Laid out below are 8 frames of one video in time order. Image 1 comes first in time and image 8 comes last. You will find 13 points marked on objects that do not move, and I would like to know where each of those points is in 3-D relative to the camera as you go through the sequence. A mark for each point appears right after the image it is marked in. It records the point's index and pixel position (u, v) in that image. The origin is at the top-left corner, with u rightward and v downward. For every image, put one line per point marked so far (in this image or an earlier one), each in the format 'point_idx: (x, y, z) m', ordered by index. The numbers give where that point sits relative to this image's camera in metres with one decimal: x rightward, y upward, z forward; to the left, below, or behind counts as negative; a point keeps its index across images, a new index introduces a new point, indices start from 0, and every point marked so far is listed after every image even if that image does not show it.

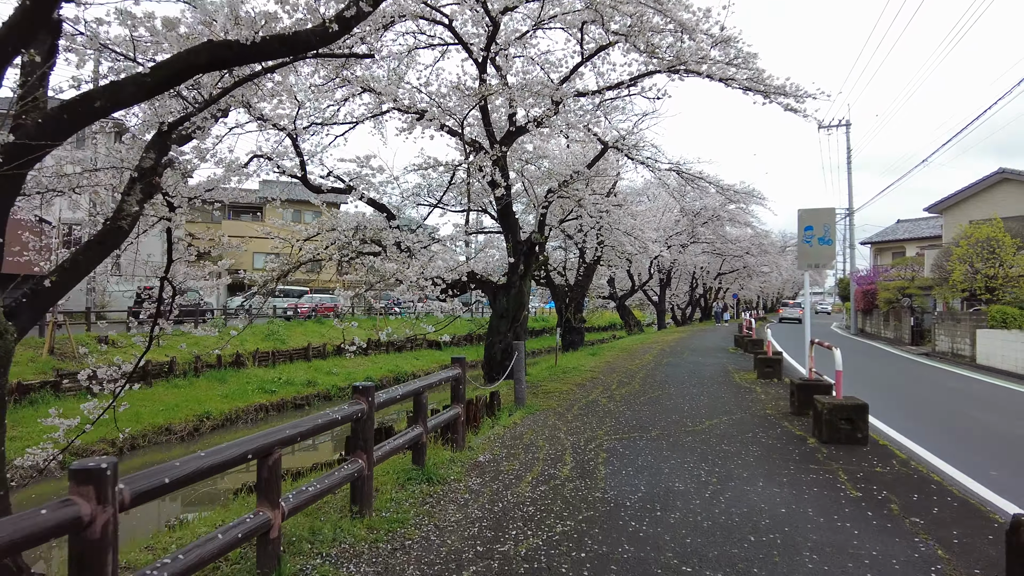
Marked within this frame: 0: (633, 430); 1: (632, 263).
0: (+0.9, -1.0, +4.7) m
1: (+3.2, +0.7, +17.4) m
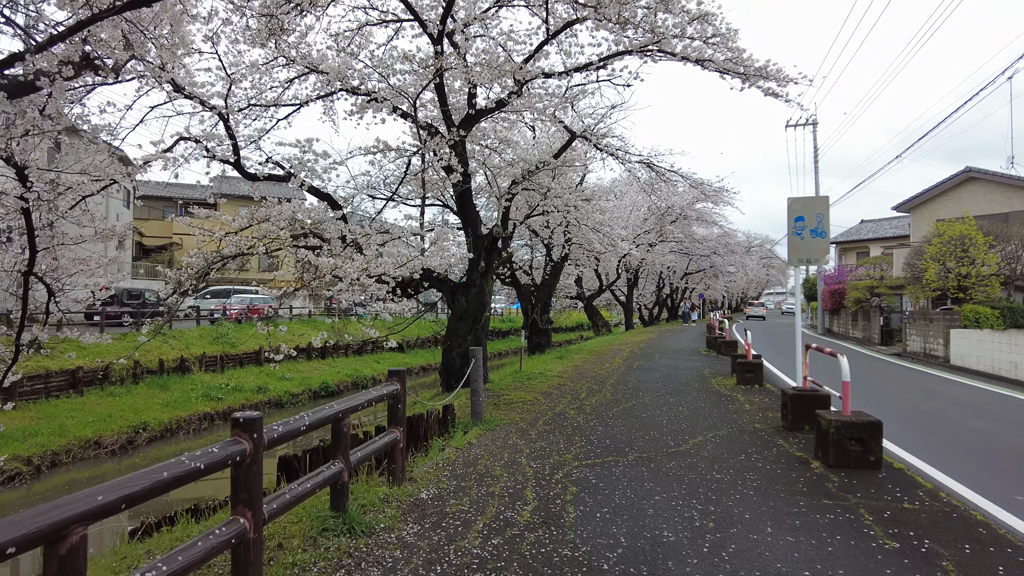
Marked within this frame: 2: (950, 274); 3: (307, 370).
0: (+0.6, -1.0, +4.0) m
1: (+2.3, +0.7, +16.8) m
2: (+9.1, +0.3, +13.6) m
3: (-5.4, -2.2, +17.5) m
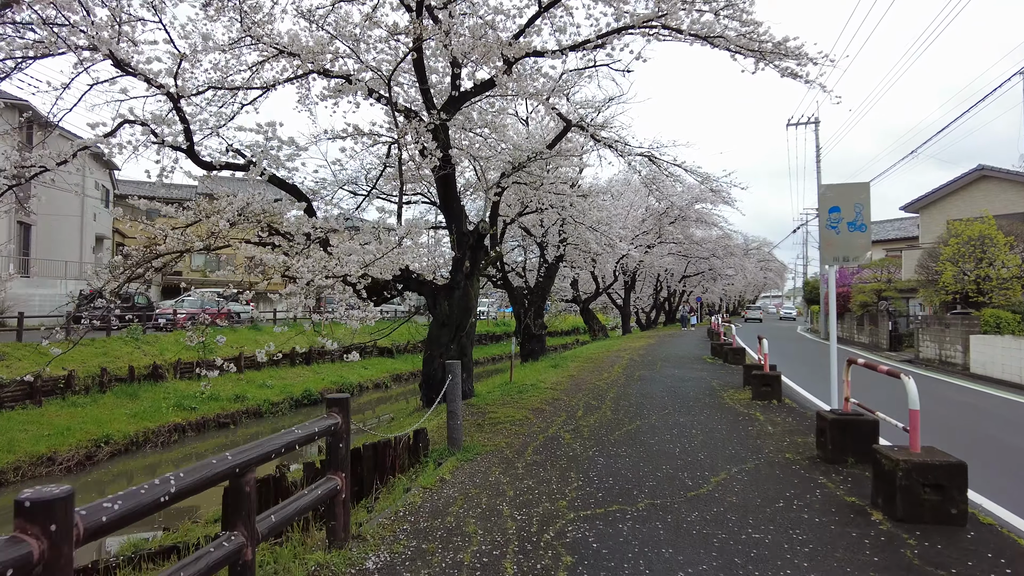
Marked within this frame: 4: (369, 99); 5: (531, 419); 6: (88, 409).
0: (+0.5, -1.0, +3.2) m
1: (+2.1, +0.6, +16.0) m
2: (+9.0, +0.2, +12.8) m
3: (-5.6, -2.3, +16.6) m
4: (-1.7, +2.2, +7.6) m
5: (+0.2, -1.1, +5.6) m
6: (-7.6, -2.2, +11.8) m
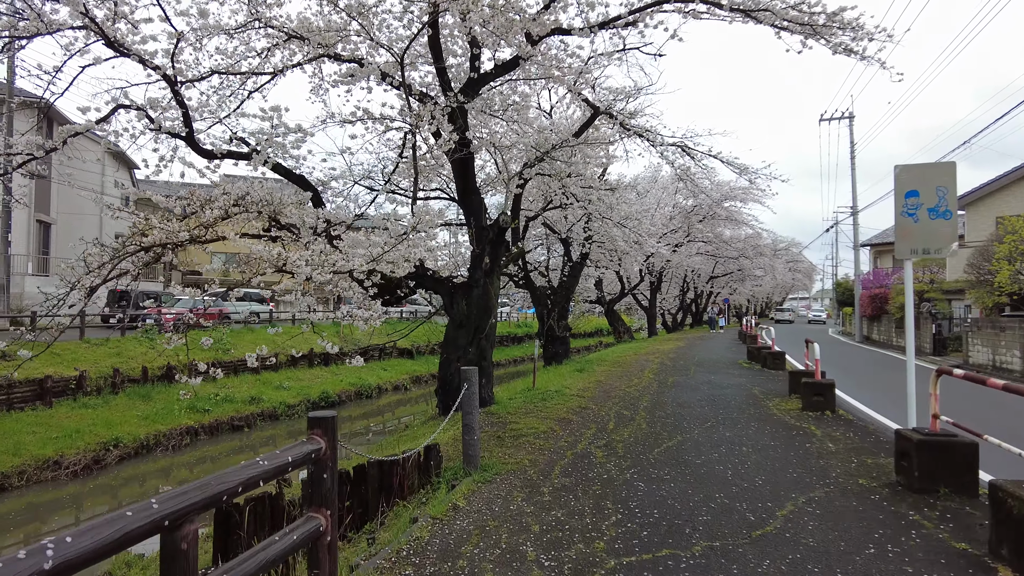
0: (+0.6, -1.0, +2.6) m
1: (+2.6, +0.6, +15.3) m
2: (+9.4, +0.2, +11.9) m
3: (-5.1, -2.2, +16.2) m
4: (-1.4, +2.2, +7.1) m
5: (+0.3, -1.1, +5.0) m
6: (-7.3, -2.2, +11.5) m
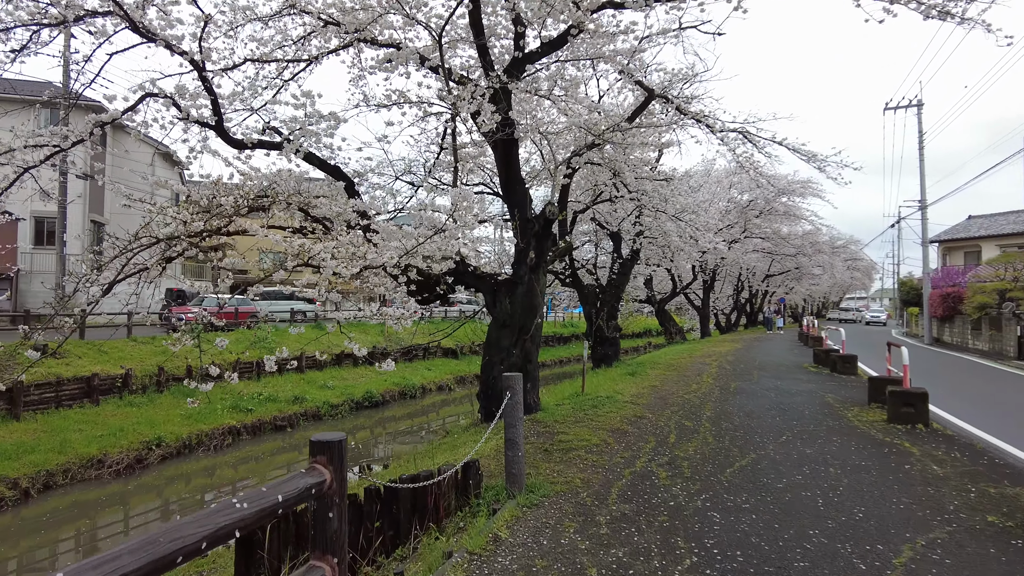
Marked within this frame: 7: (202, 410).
0: (+0.8, -1.0, +2.1) m
1: (+3.7, +0.6, +14.6) m
2: (+10.2, +0.2, +10.8) m
3: (-3.9, -2.2, +16.1) m
4: (-0.9, +2.3, +6.7) m
5: (+0.7, -1.1, +4.5) m
6: (-6.4, -2.1, +11.5) m
7: (-5.8, -2.3, +12.2) m
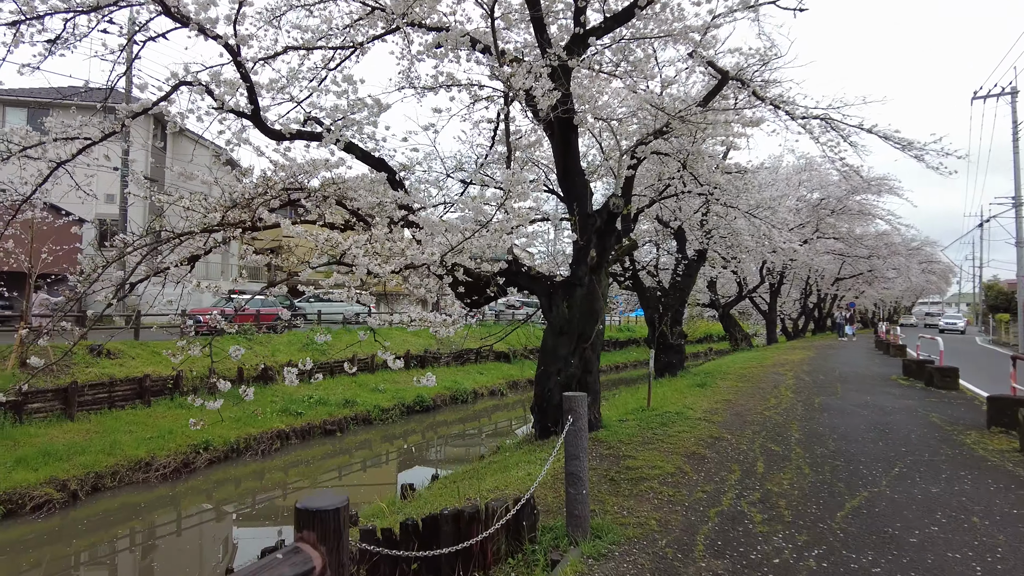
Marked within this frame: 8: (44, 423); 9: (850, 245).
0: (+0.9, -1.0, +1.4) m
1: (+4.8, +0.6, +13.7) m
2: (+11.0, +0.2, +9.3) m
3: (-2.6, -2.3, +15.7) m
4: (-0.4, +2.2, +6.2) m
5: (+1.0, -1.1, +3.8) m
6: (-5.5, -2.2, +11.4) m
7: (-4.8, -2.3, +12.0) m
8: (-6.9, -2.0, +9.6) m
9: (+10.2, +1.3, +19.6) m
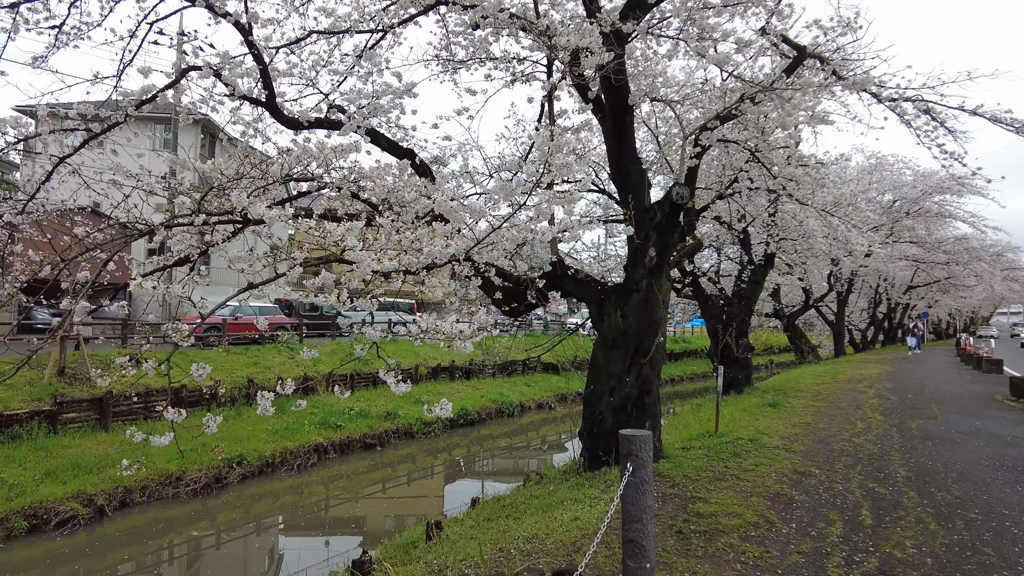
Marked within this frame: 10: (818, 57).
0: (+0.9, -1.0, +0.6) m
1: (+5.8, +0.4, +12.6) m
2: (+11.6, +0.1, +7.7) m
3: (-1.5, -2.4, +15.1) m
4: (0.0, +2.2, +5.5) m
5: (+1.2, -1.1, +3.0) m
6: (-4.7, -2.3, +11.0) m
7: (-3.9, -2.4, +11.6) m
8: (-6.3, -2.1, +9.4) m
9: (+11.6, +1.0, +18.1) m
10: (+2.9, +2.1, +6.1) m
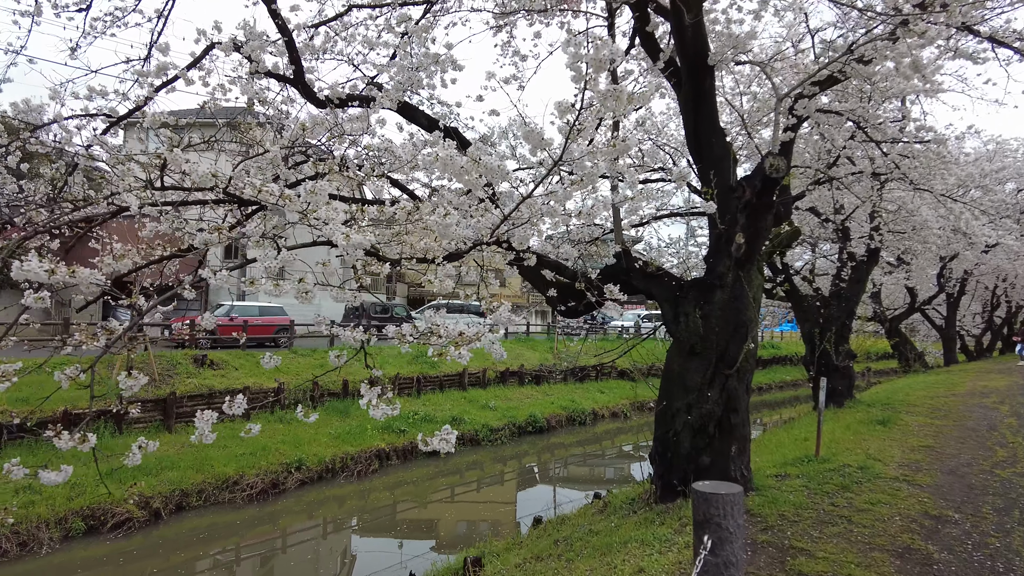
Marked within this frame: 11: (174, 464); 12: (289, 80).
0: (+0.8, -0.9, -0.2) m
1: (+7.0, +0.4, +11.1) m
2: (+12.2, +0.1, +5.6) m
3: (+0.1, -2.5, +14.5) m
4: (+0.4, +2.2, +4.8) m
5: (+1.4, -1.1, +2.2) m
6: (-3.6, -2.3, +10.8) m
7: (-2.8, -2.4, +11.3) m
8: (-5.3, -2.1, +9.4) m
9: (+13.4, +1.0, +15.9) m
10: (+3.3, +2.2, +5.0) m
11: (-4.6, -2.4, +8.9) m
12: (-1.5, +1.4, +4.5) m
